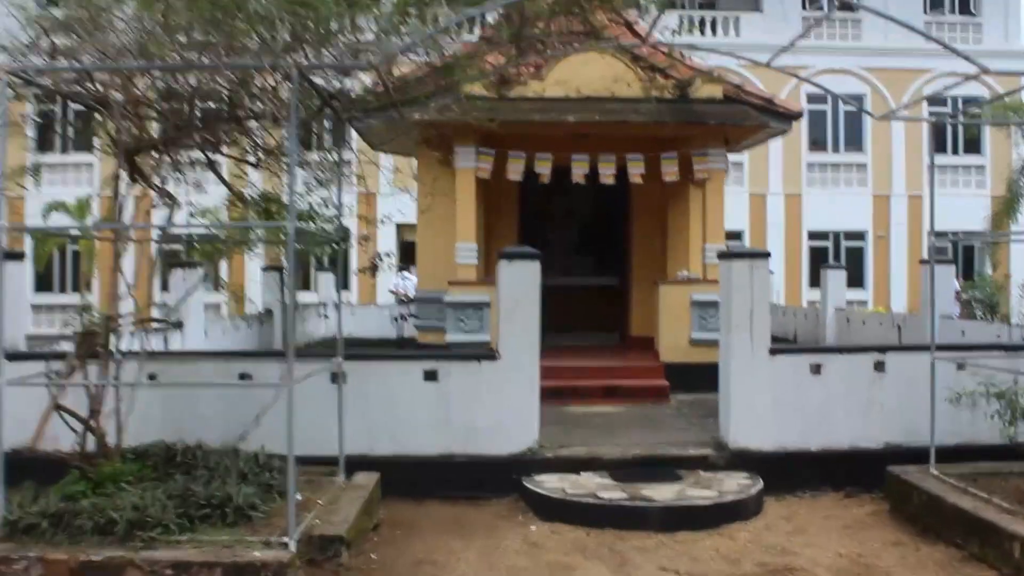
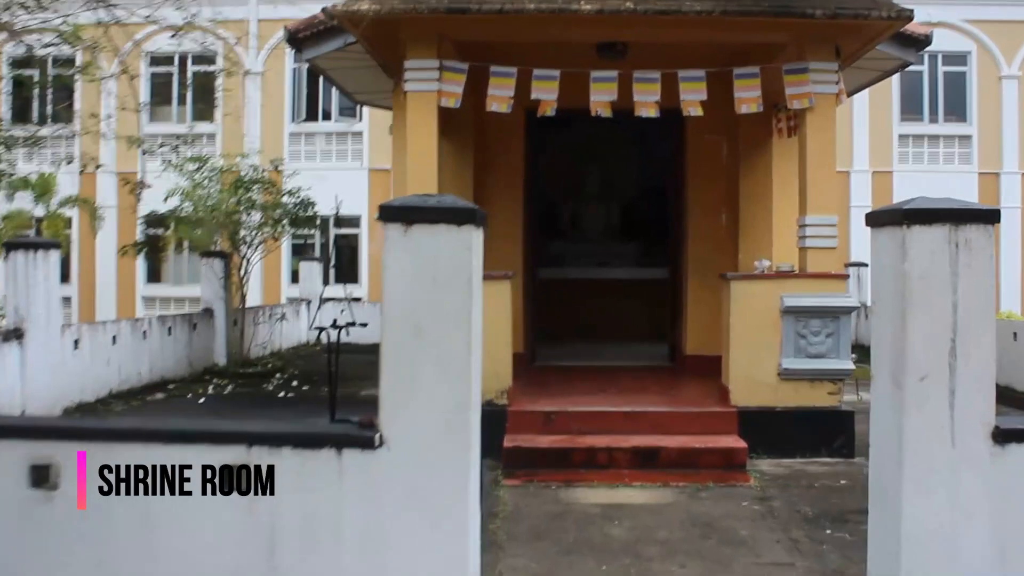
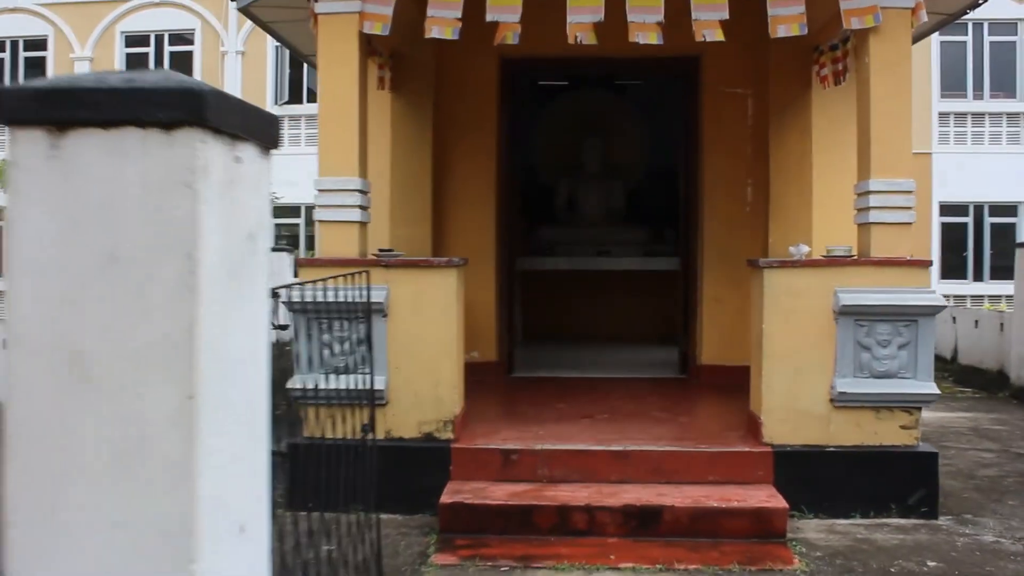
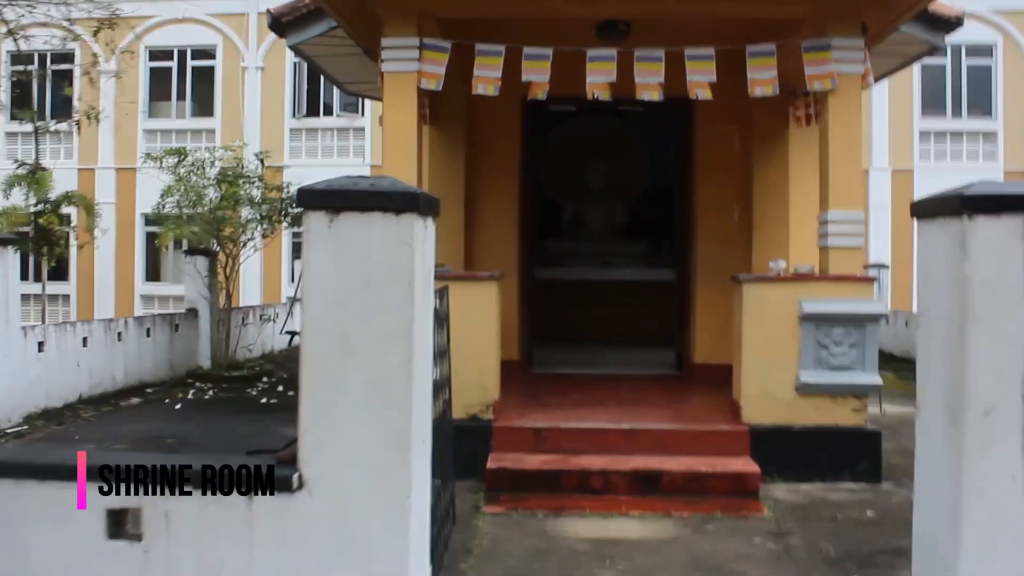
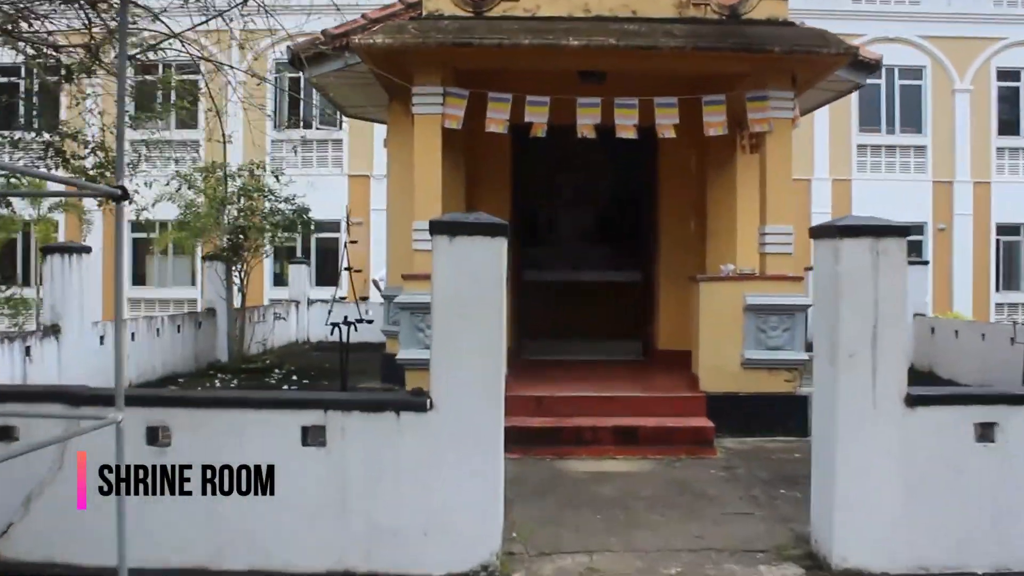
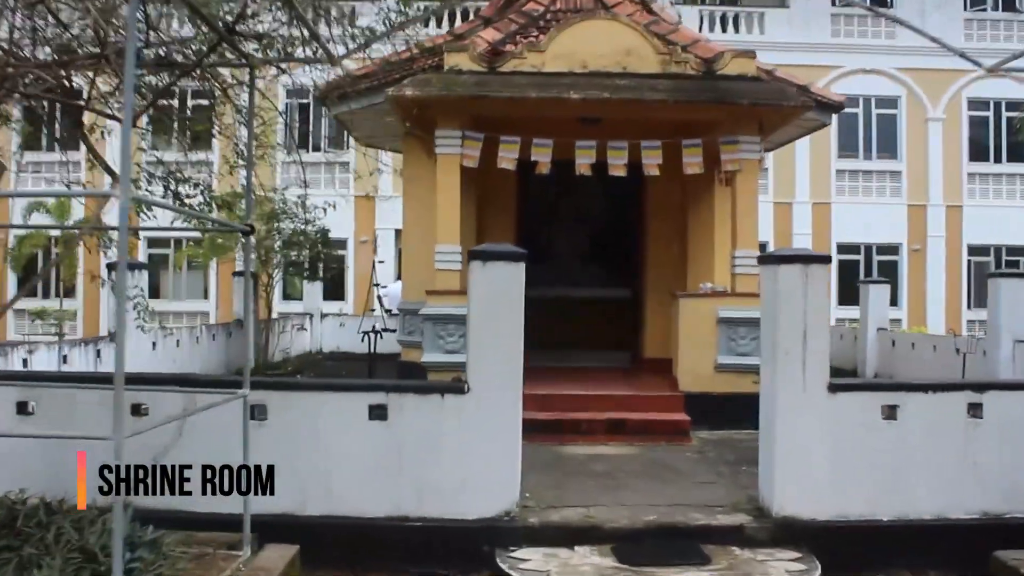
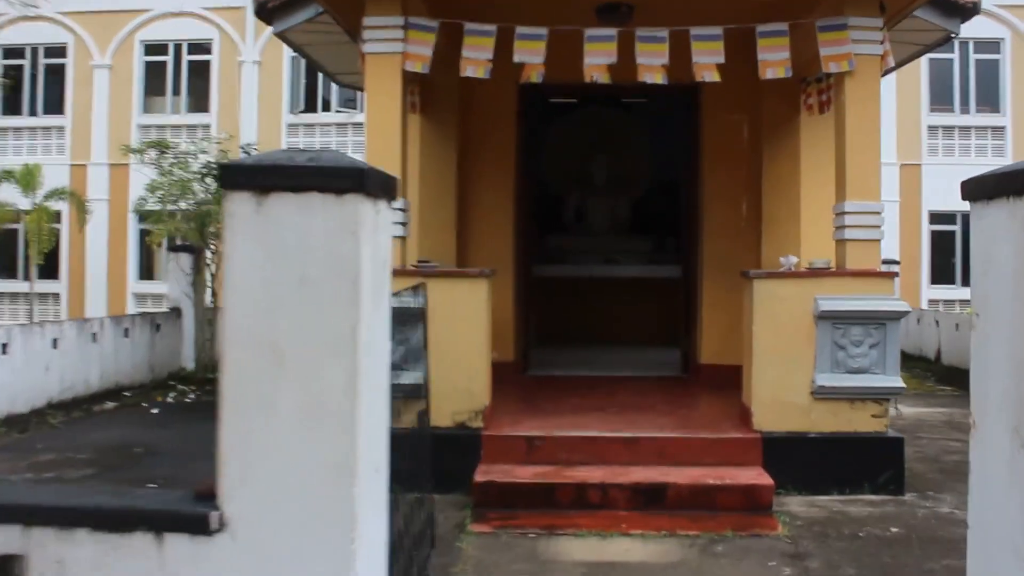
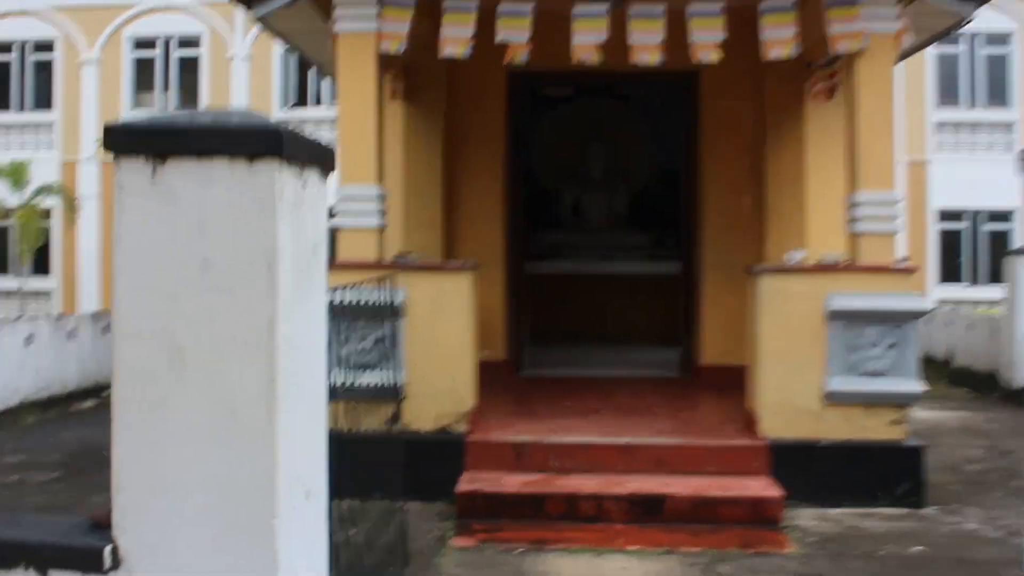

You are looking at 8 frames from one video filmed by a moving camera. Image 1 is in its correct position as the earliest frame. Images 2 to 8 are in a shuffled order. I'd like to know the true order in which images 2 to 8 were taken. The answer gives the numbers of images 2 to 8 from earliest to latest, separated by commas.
6, 5, 2, 4, 7, 8, 3
